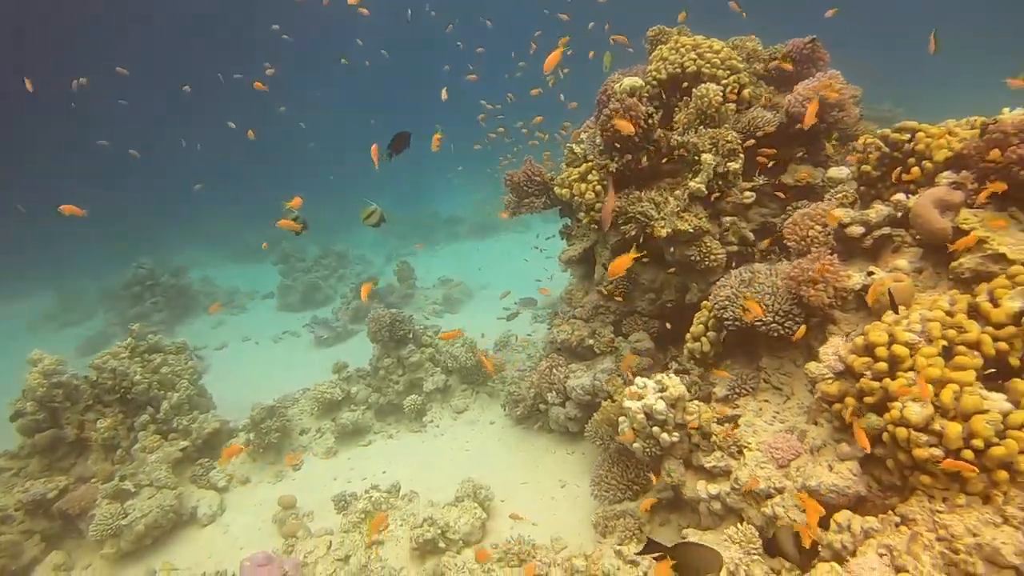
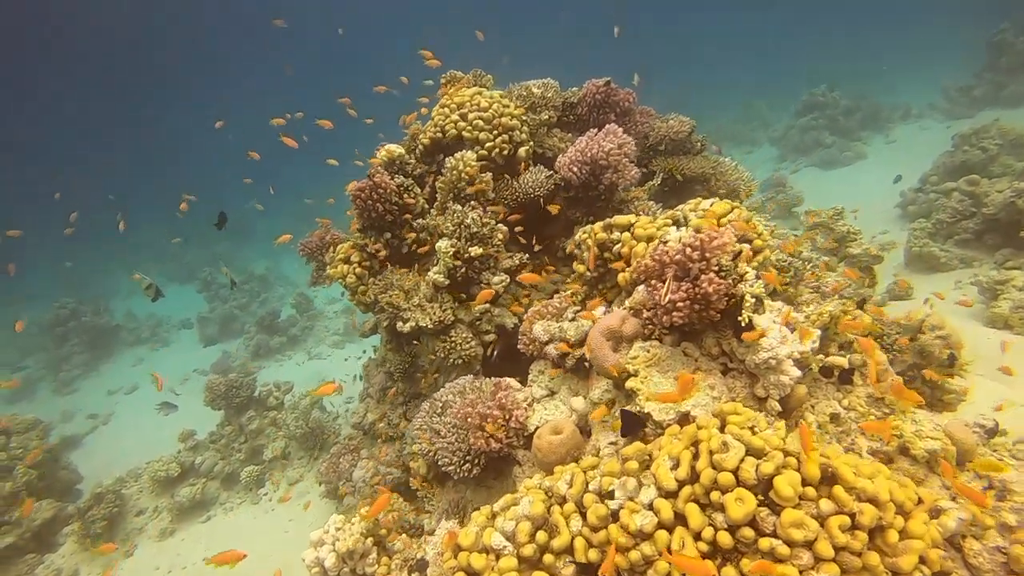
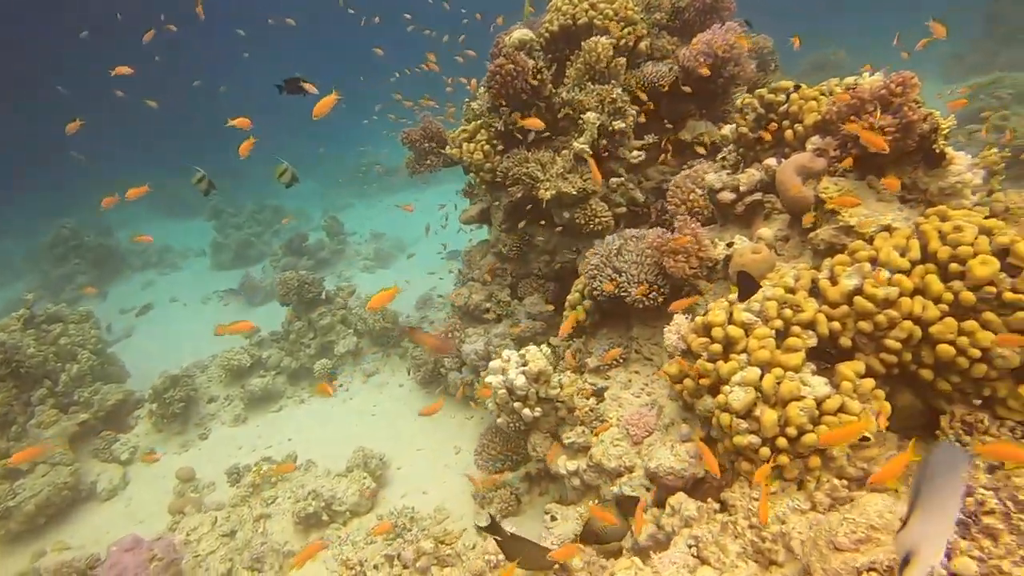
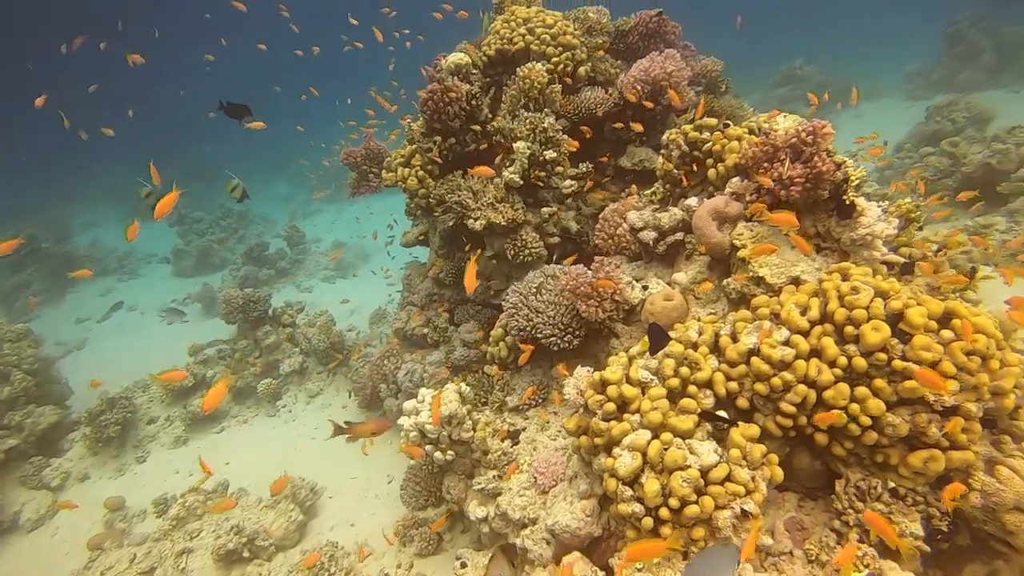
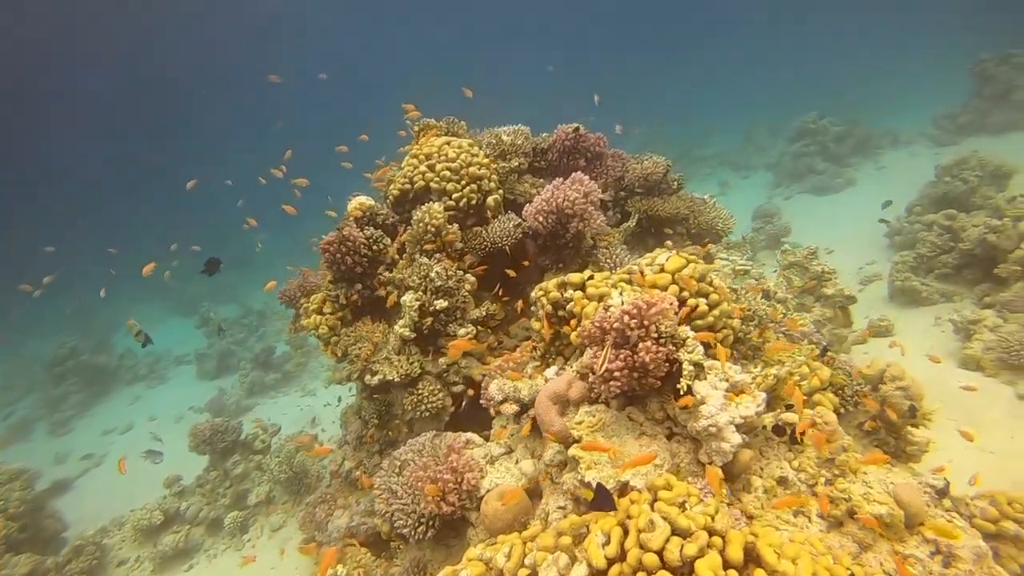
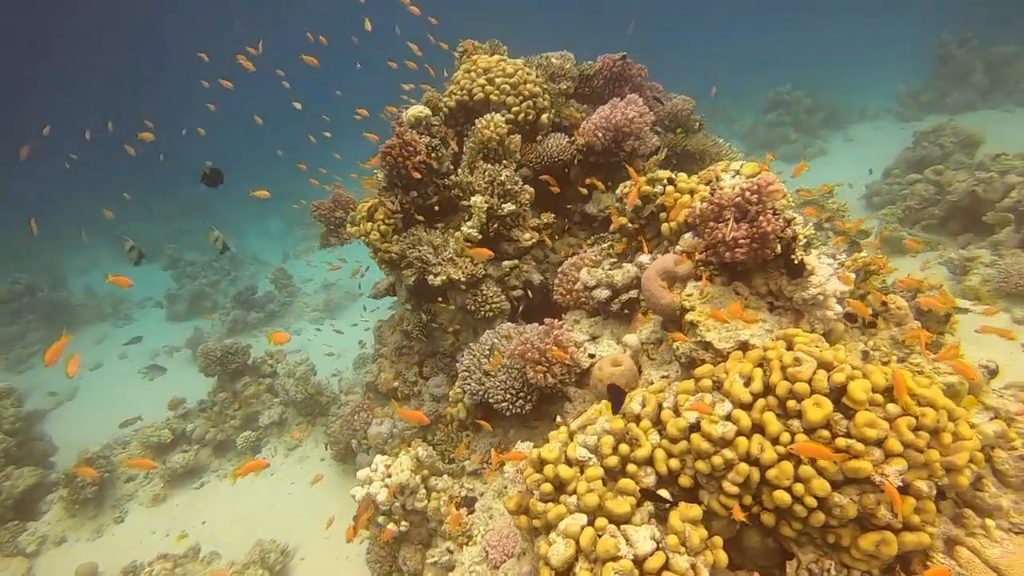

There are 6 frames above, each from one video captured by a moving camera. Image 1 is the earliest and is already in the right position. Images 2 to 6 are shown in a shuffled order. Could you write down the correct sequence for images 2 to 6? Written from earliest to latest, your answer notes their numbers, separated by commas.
3, 4, 6, 2, 5
